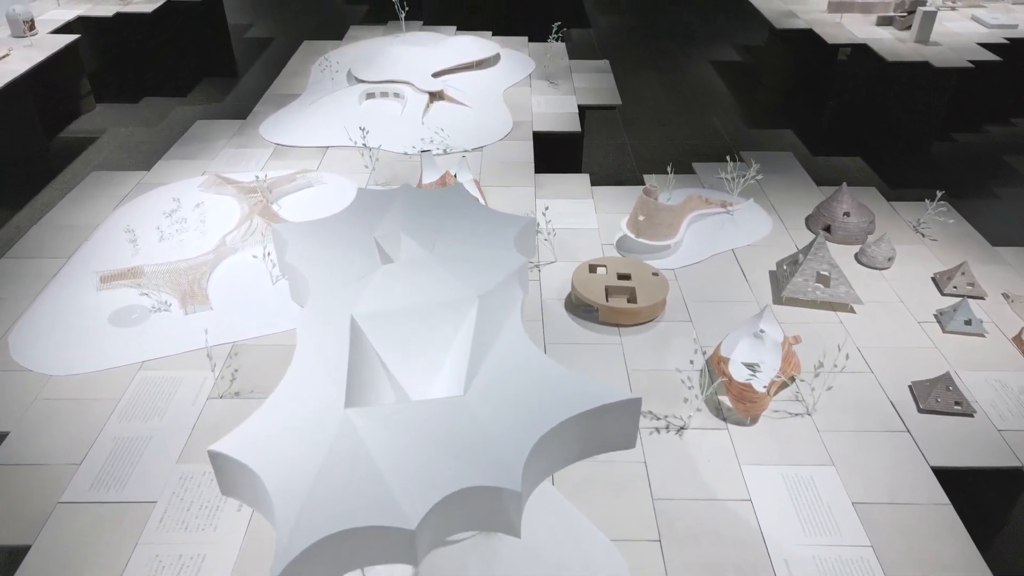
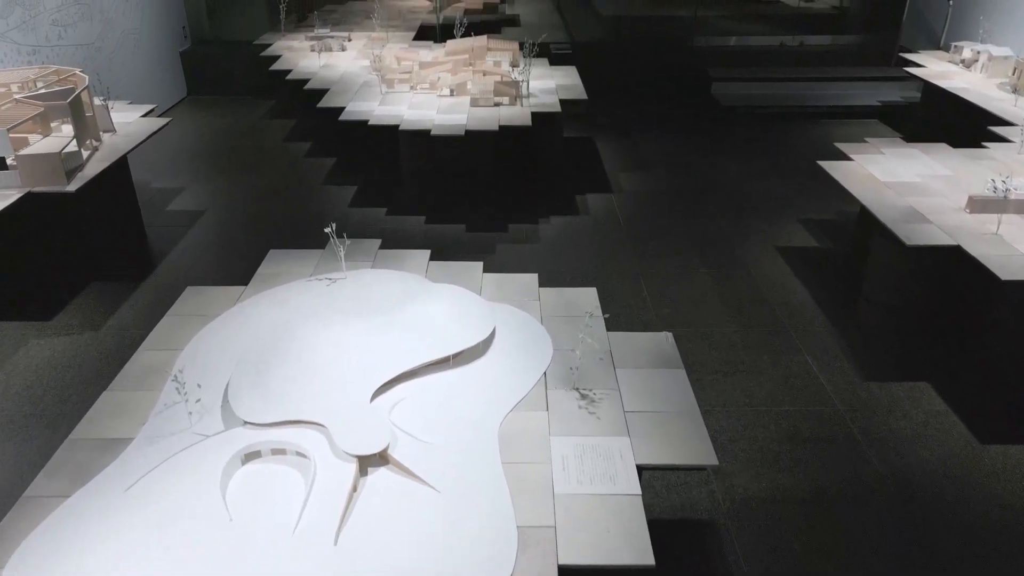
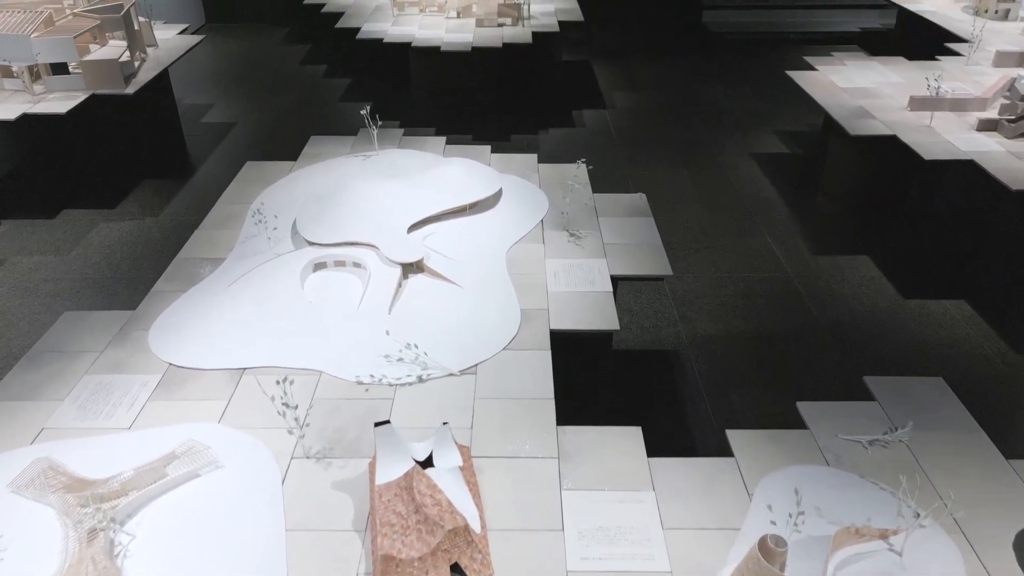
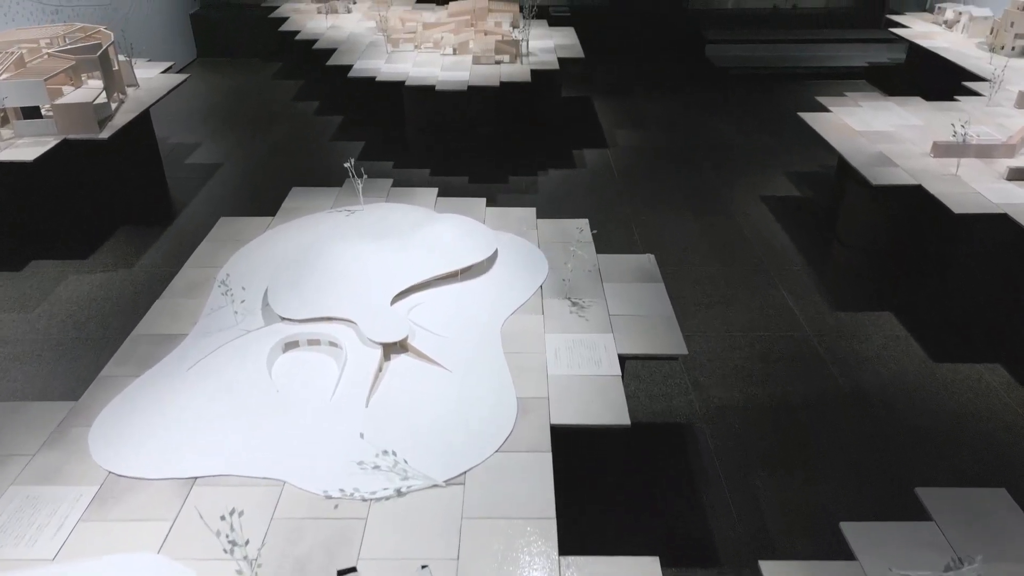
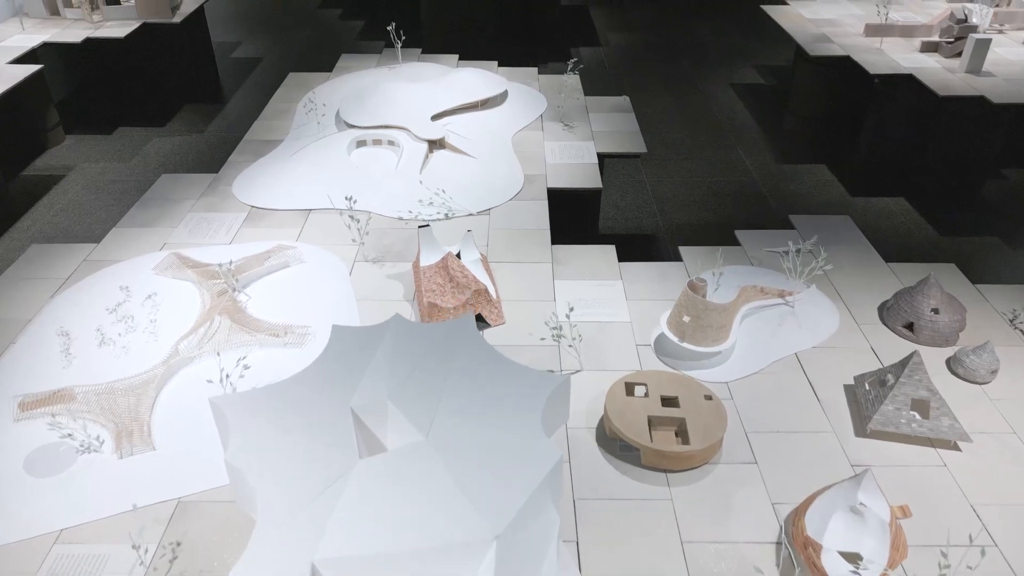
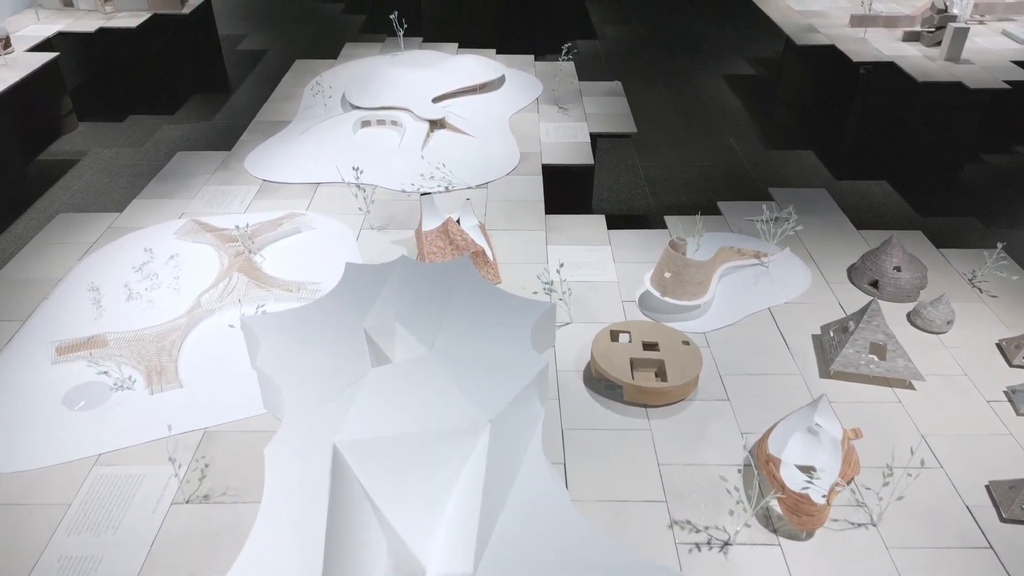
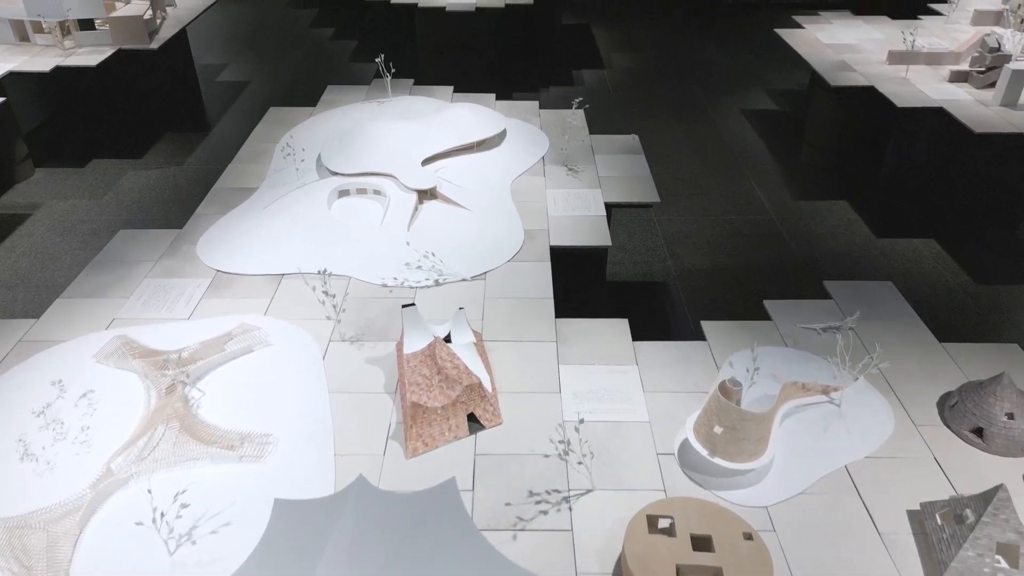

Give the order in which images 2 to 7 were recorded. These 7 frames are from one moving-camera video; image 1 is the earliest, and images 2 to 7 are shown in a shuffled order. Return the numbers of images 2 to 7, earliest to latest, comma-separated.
6, 5, 7, 3, 4, 2
